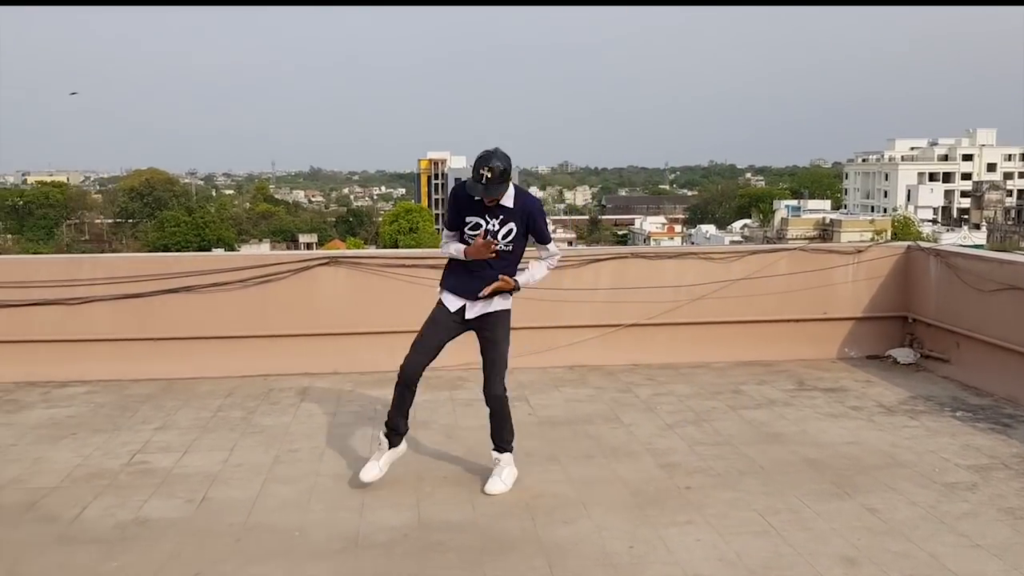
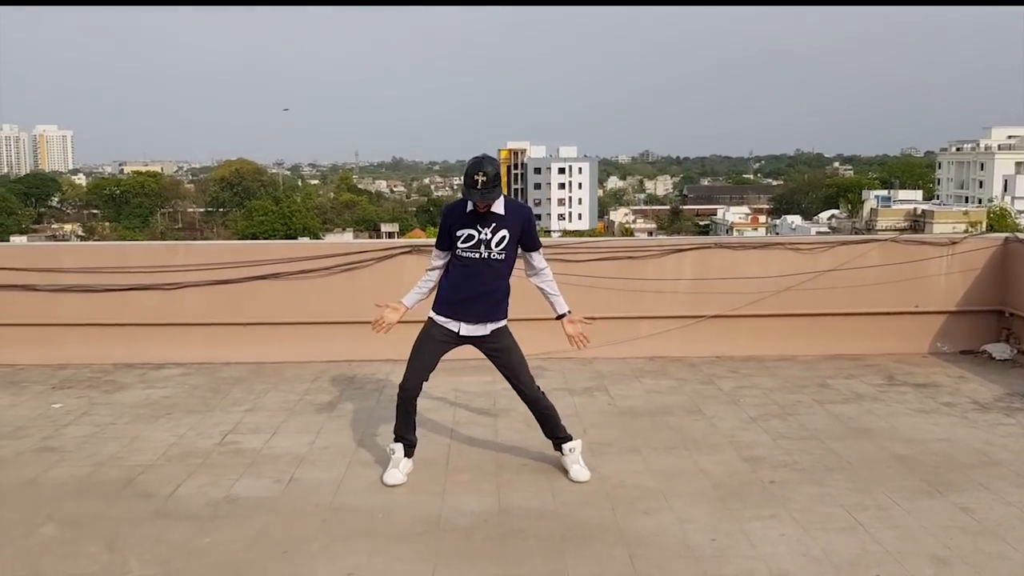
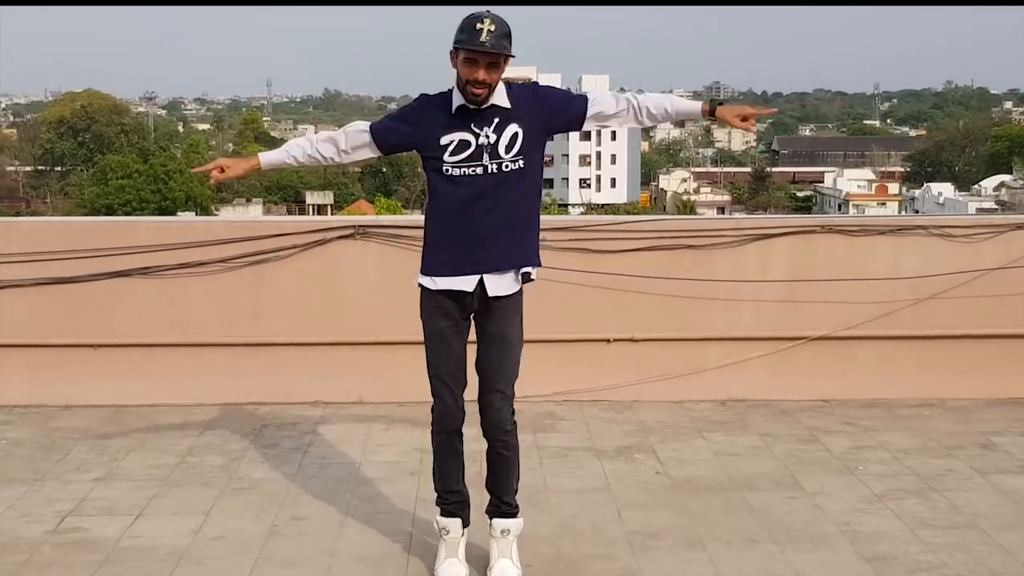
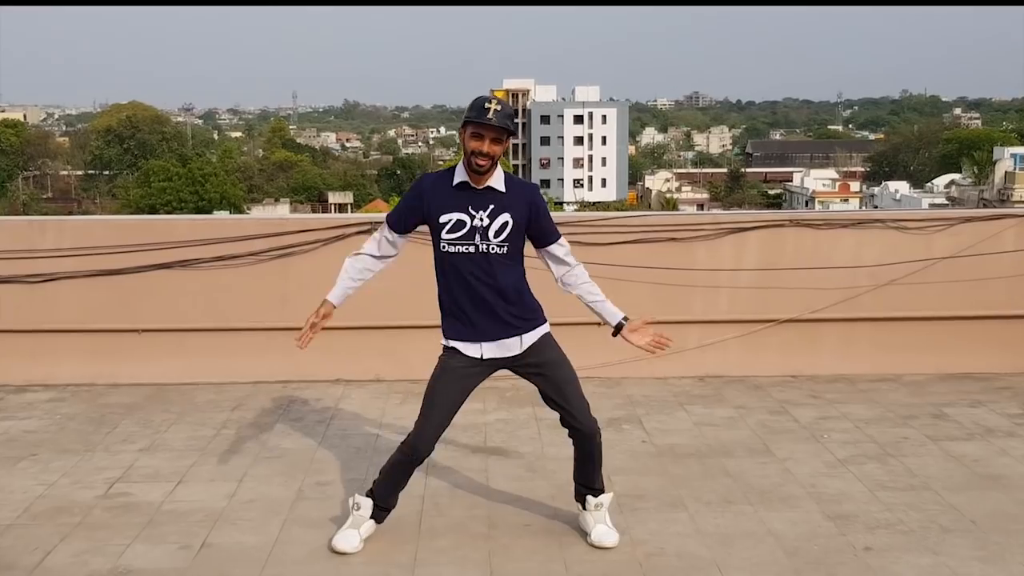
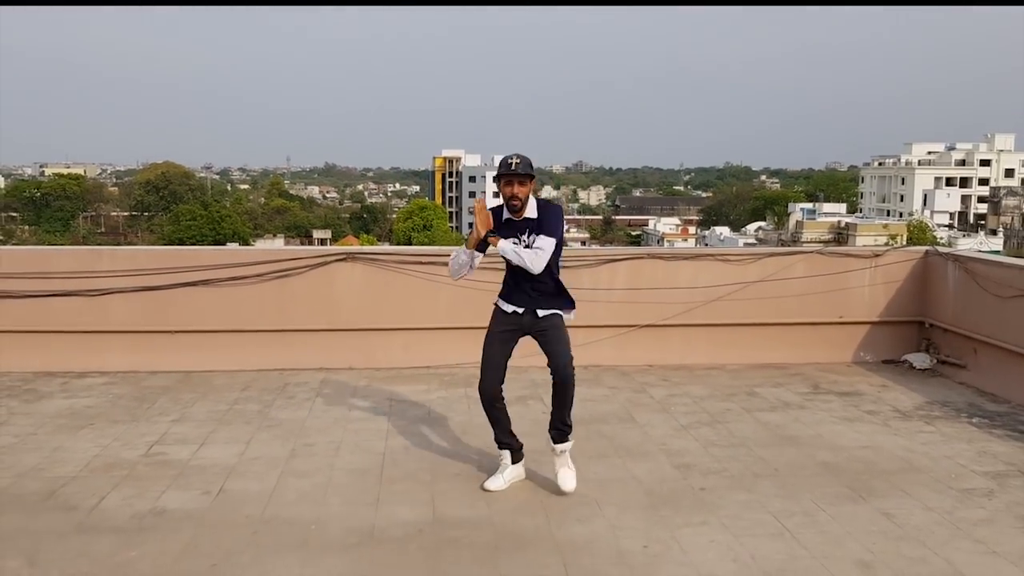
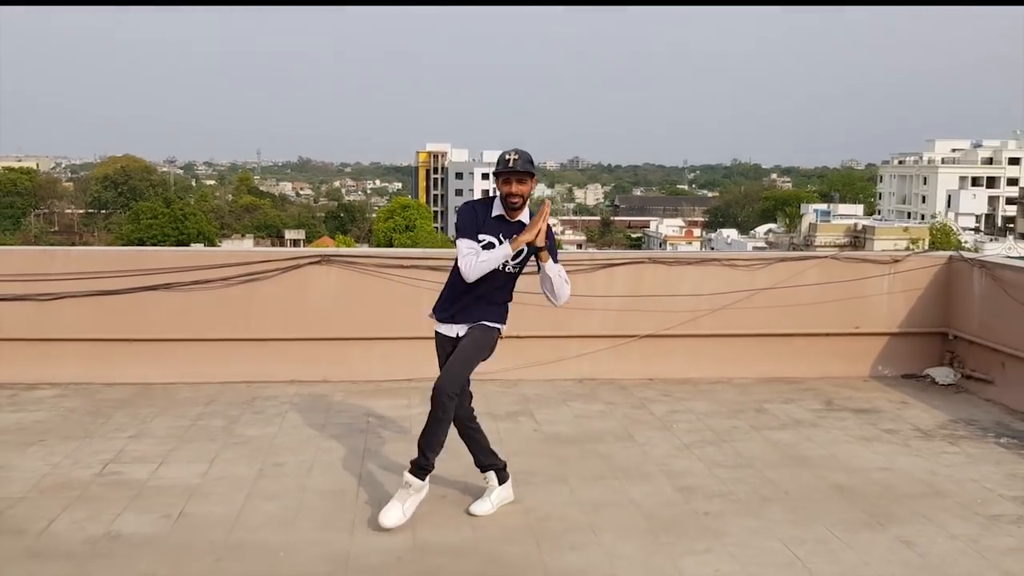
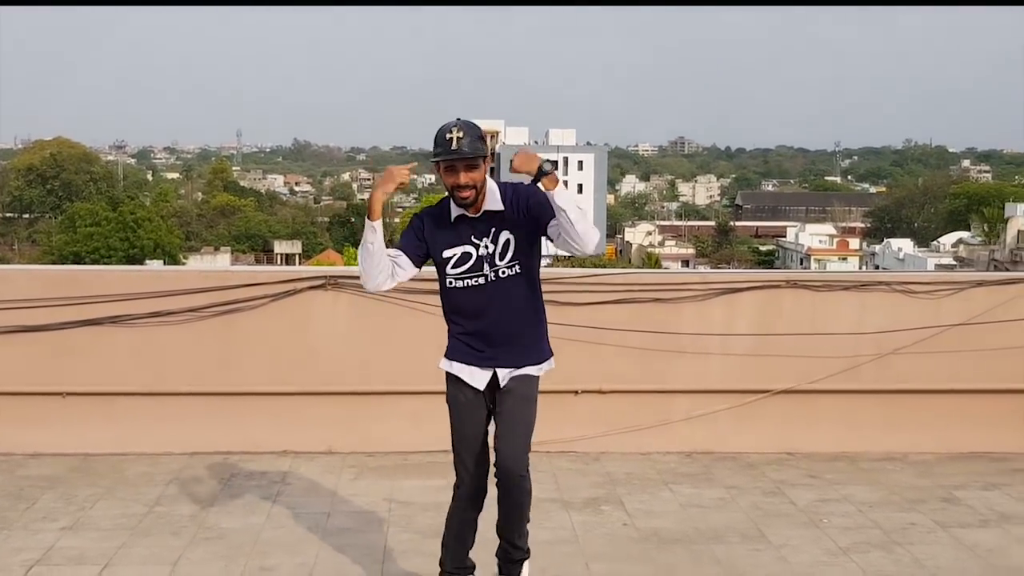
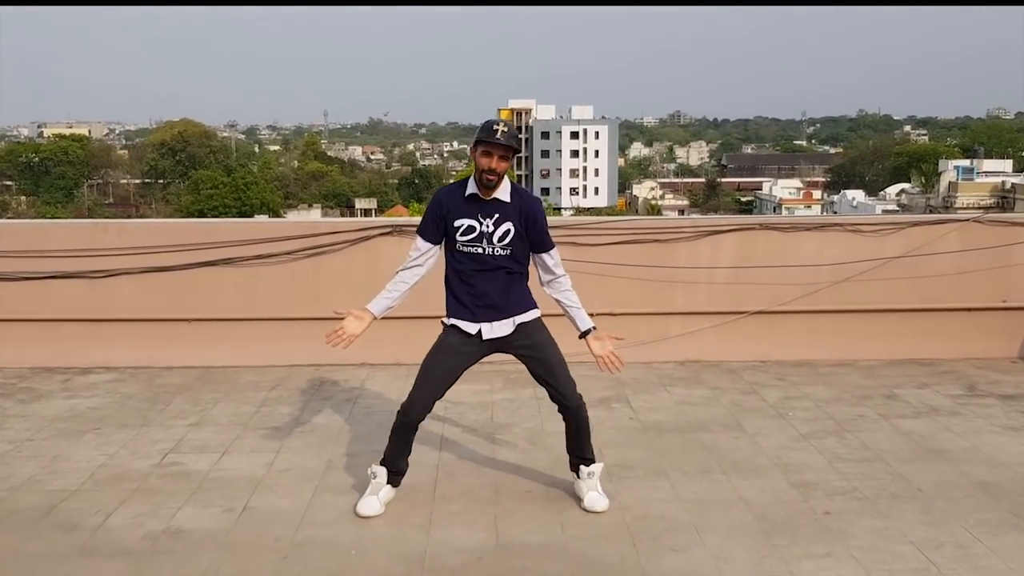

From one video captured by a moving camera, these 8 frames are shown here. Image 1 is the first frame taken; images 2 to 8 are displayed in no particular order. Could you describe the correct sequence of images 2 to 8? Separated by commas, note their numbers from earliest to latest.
2, 8, 4, 3, 7, 6, 5
